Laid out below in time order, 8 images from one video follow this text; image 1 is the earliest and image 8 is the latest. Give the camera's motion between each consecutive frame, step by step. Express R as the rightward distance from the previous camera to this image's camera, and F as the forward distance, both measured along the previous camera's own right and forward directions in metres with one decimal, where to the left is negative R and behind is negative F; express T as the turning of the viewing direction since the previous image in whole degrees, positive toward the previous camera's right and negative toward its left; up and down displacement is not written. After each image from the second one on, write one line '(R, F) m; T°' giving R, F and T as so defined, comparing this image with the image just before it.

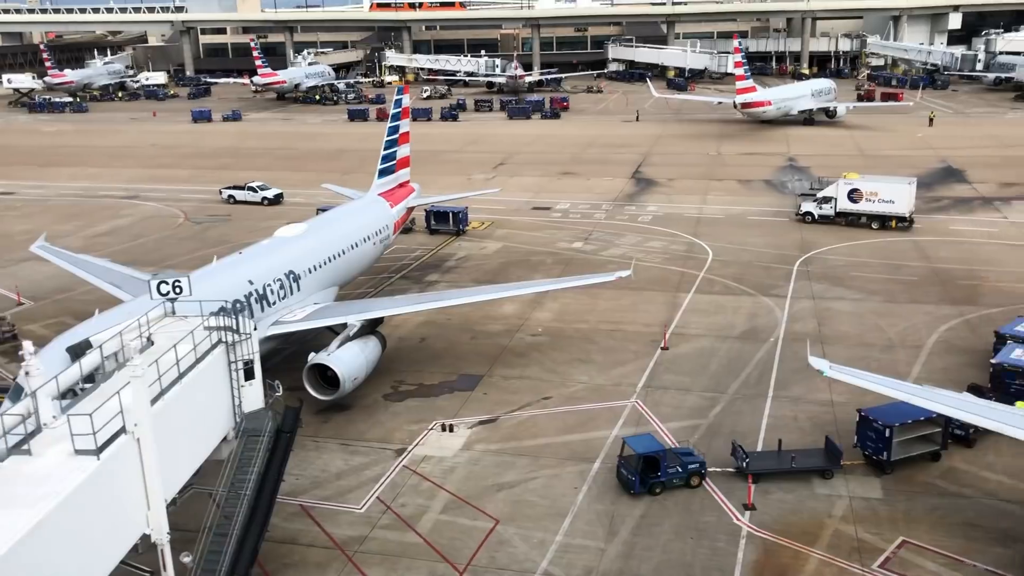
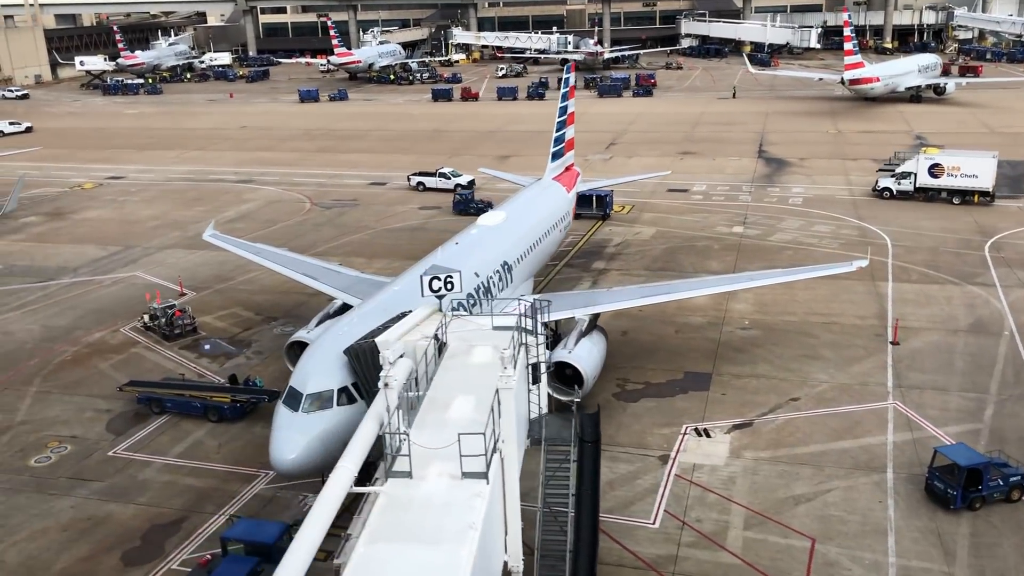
(-7.2, +2.0) m; -2°
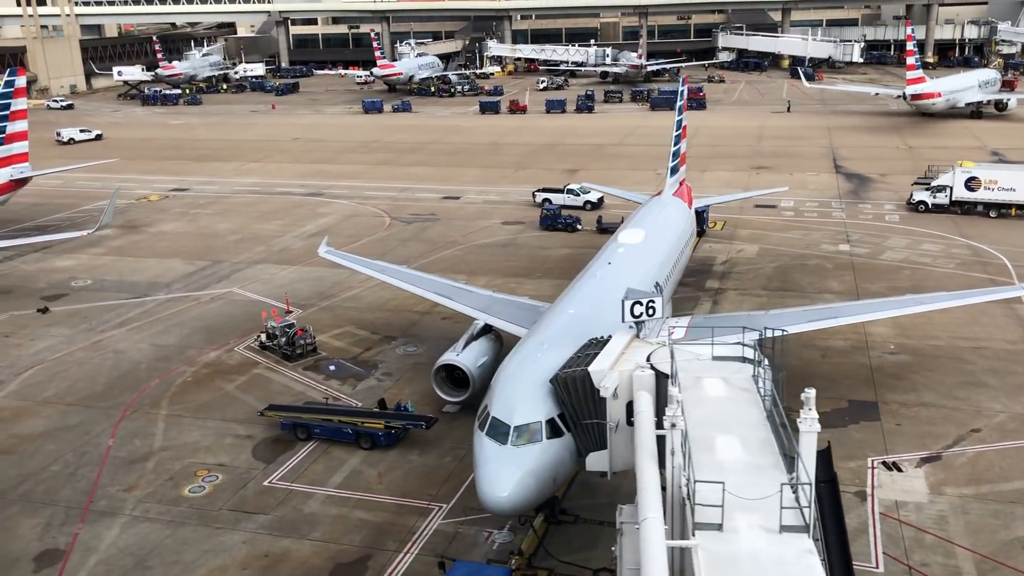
(-5.2, +1.4) m; 0°
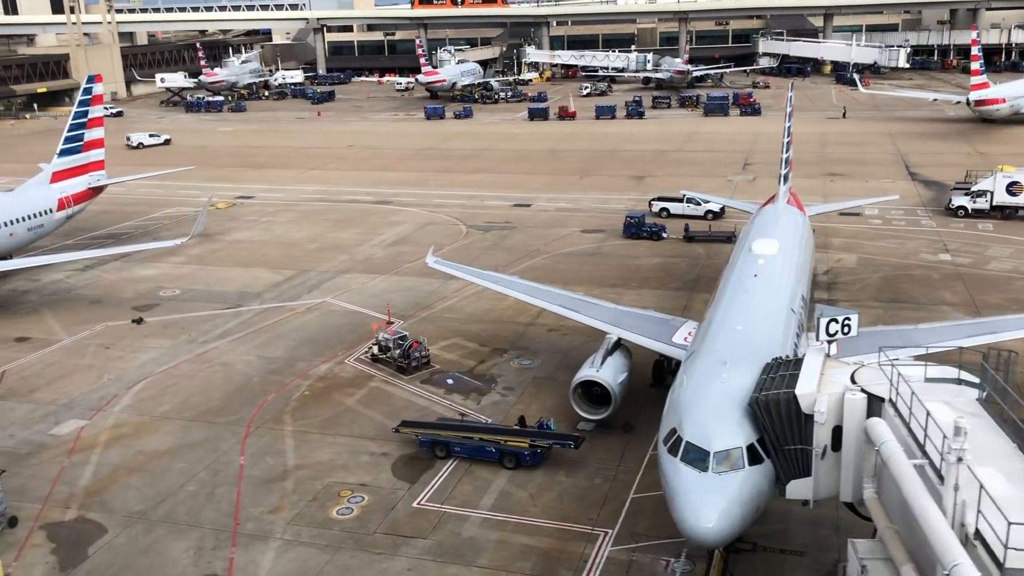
(-4.1, +1.1) m; -1°
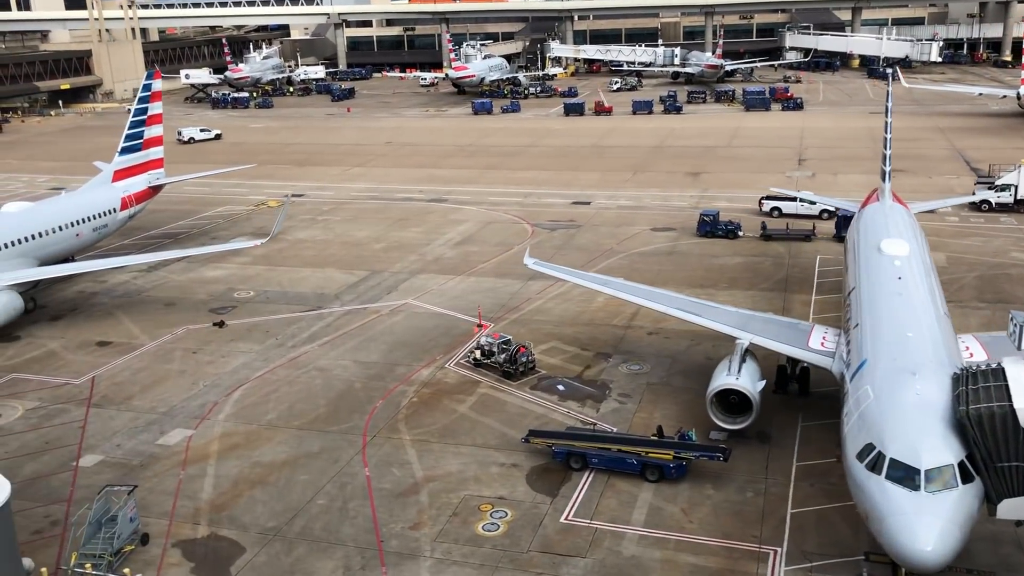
(-4.1, +1.2) m; 0°
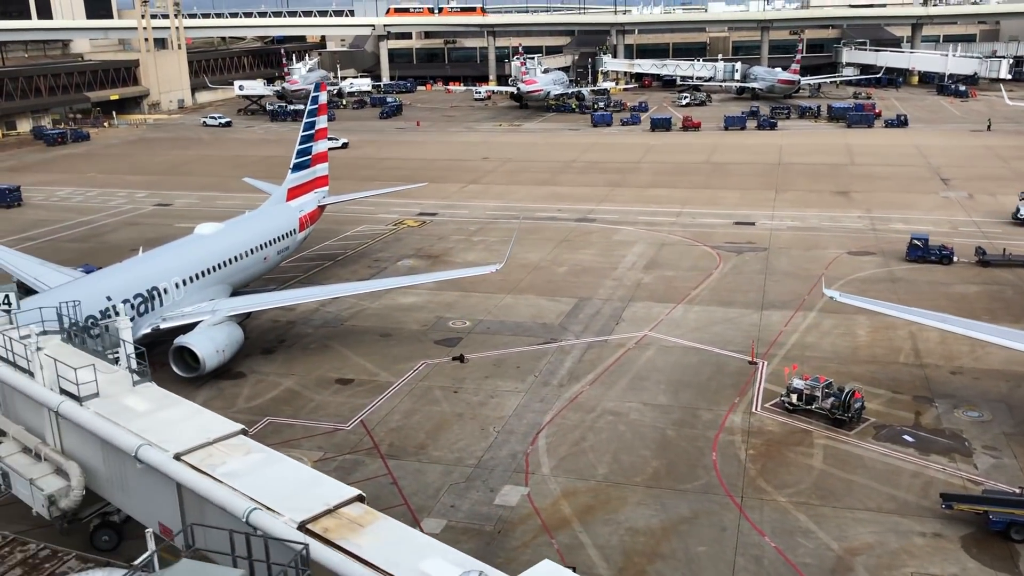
(-11.7, +3.6) m; +1°
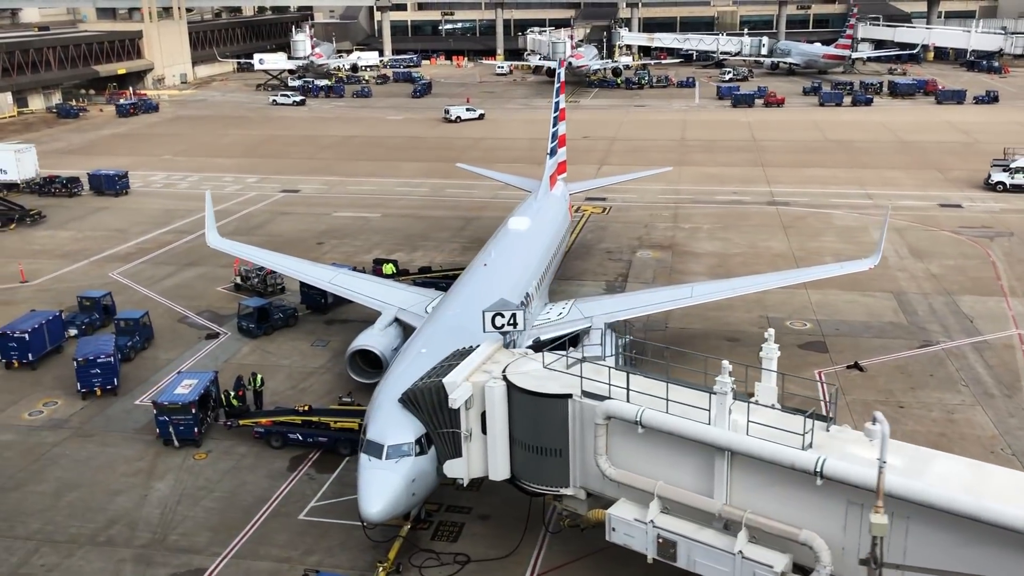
(-18.1, +5.0) m; +5°
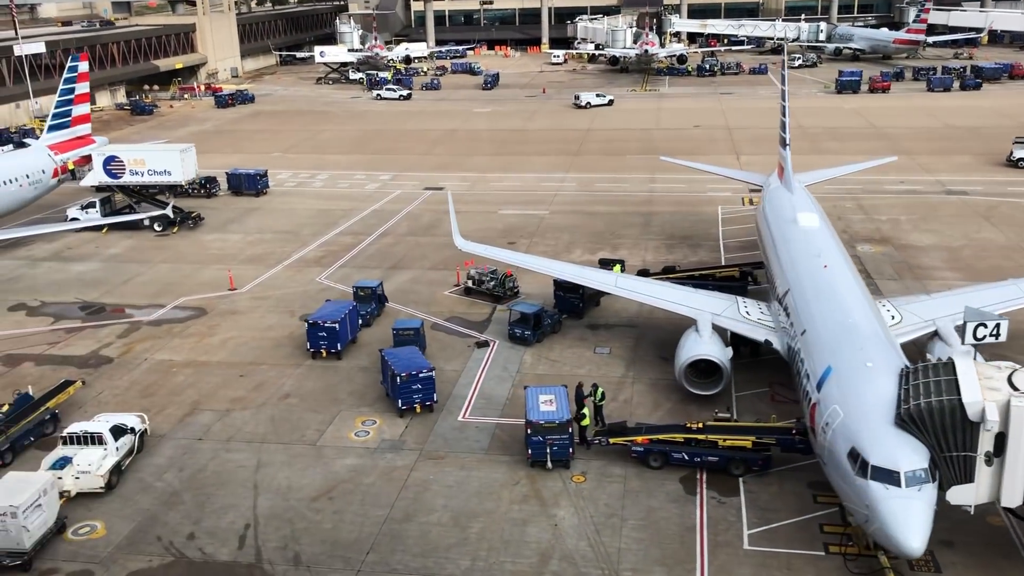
(-11.9, +2.2) m; +1°
